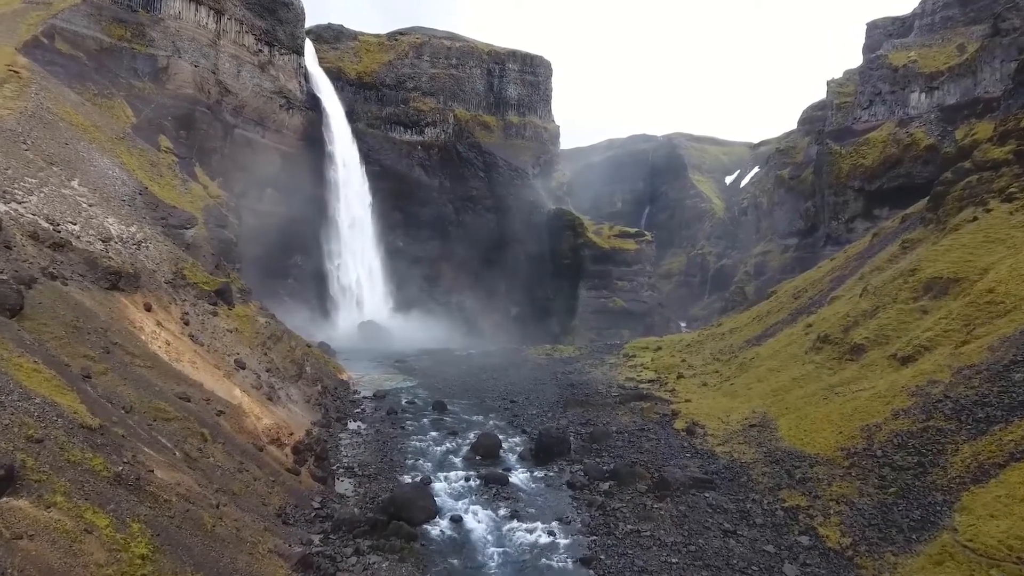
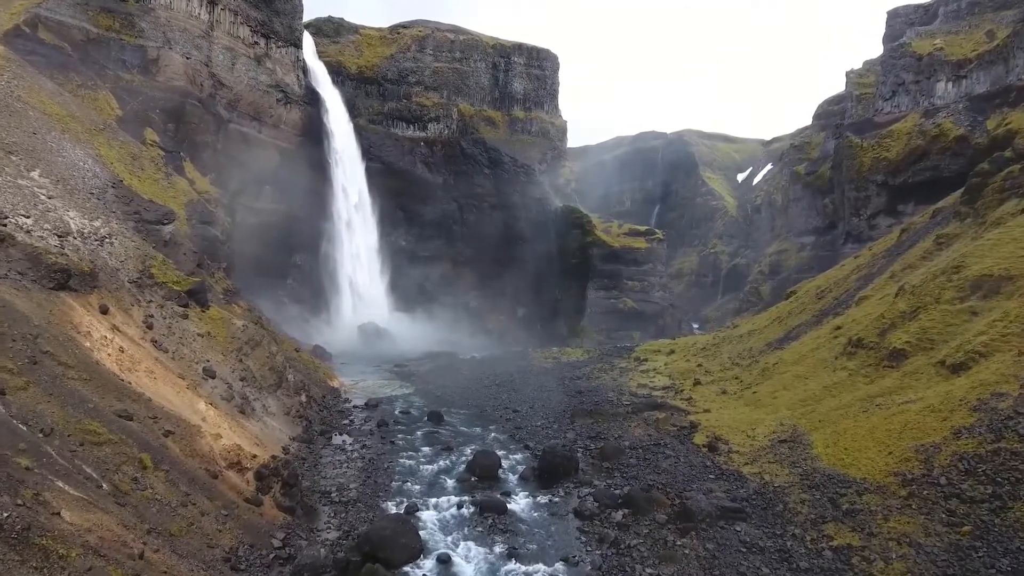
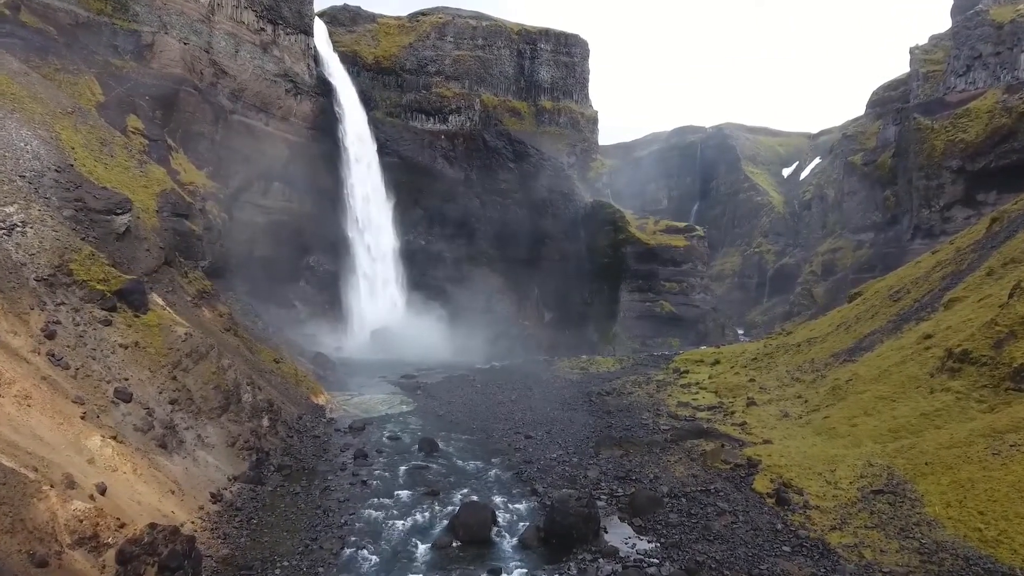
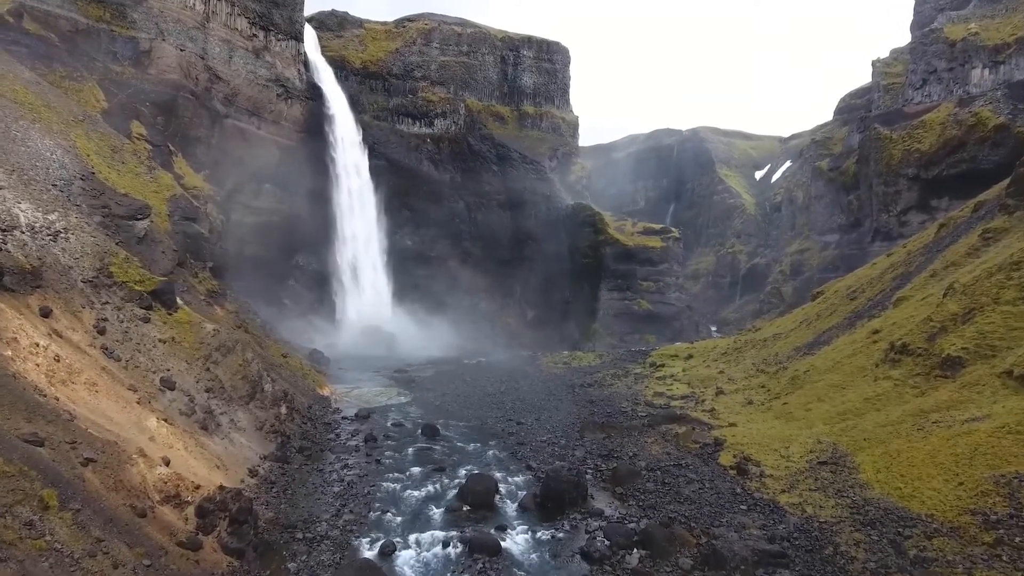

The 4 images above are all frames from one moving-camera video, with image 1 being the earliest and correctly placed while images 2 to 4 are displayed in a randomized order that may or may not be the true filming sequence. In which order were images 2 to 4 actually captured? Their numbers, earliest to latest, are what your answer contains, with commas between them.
2, 4, 3
